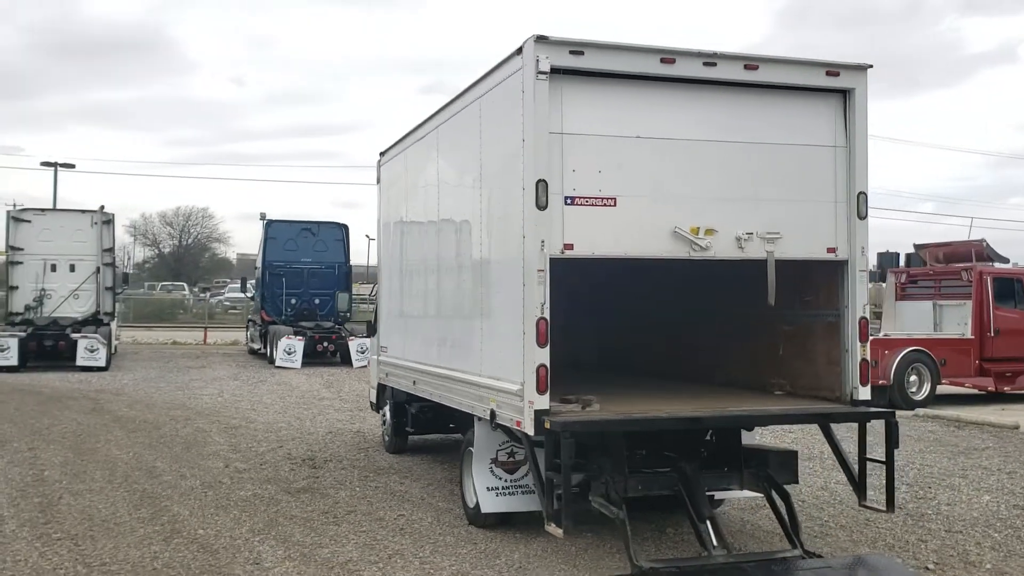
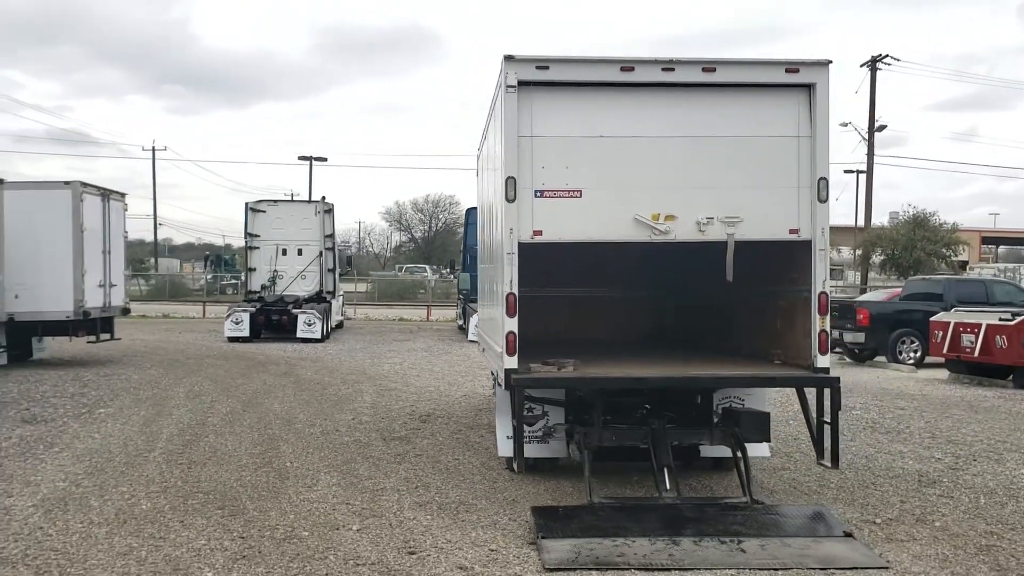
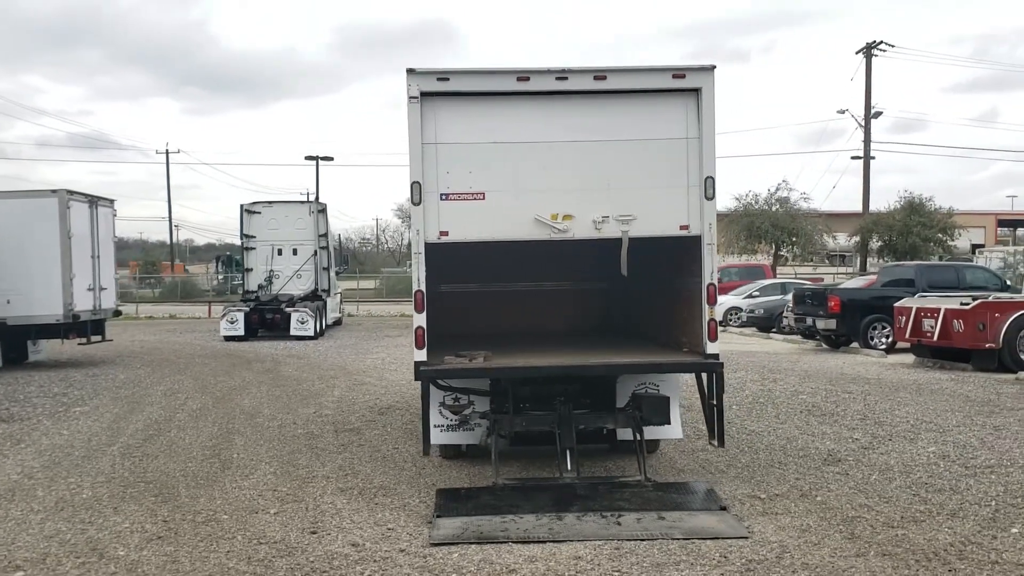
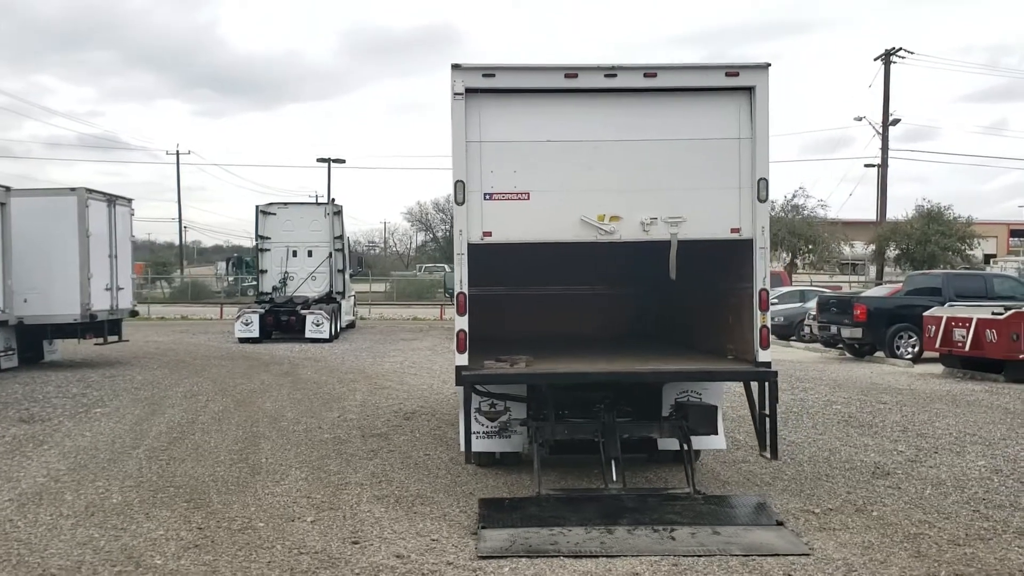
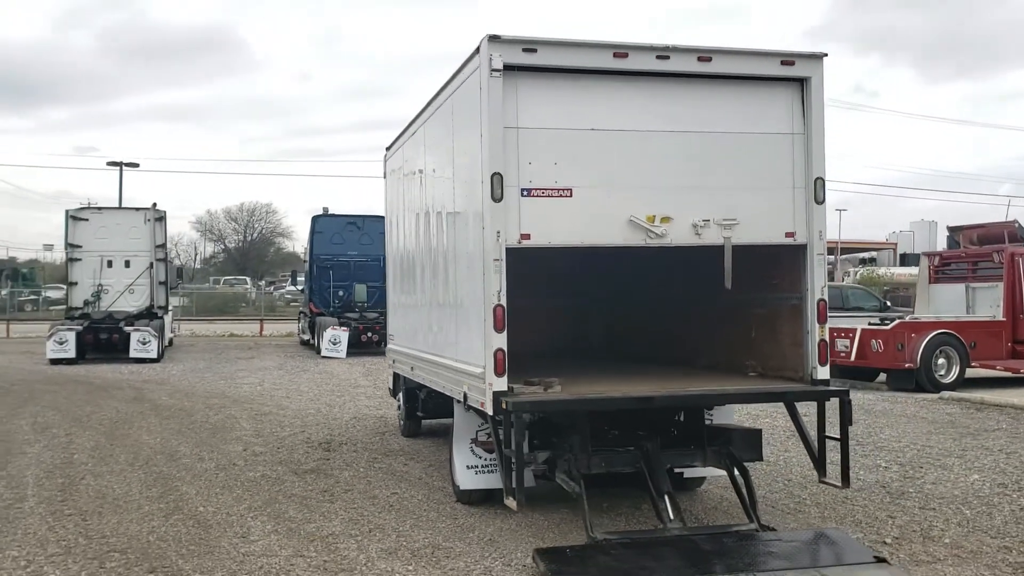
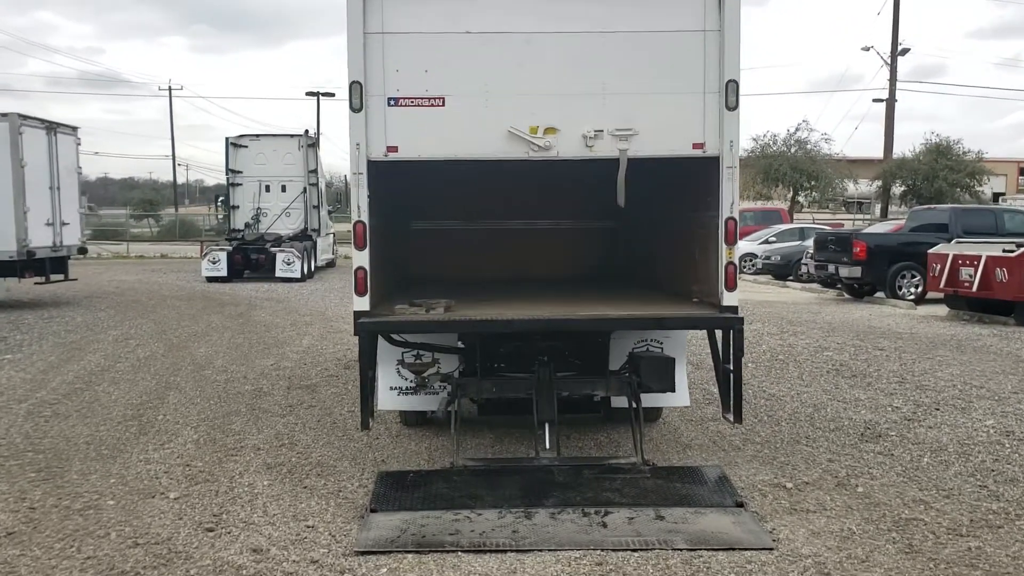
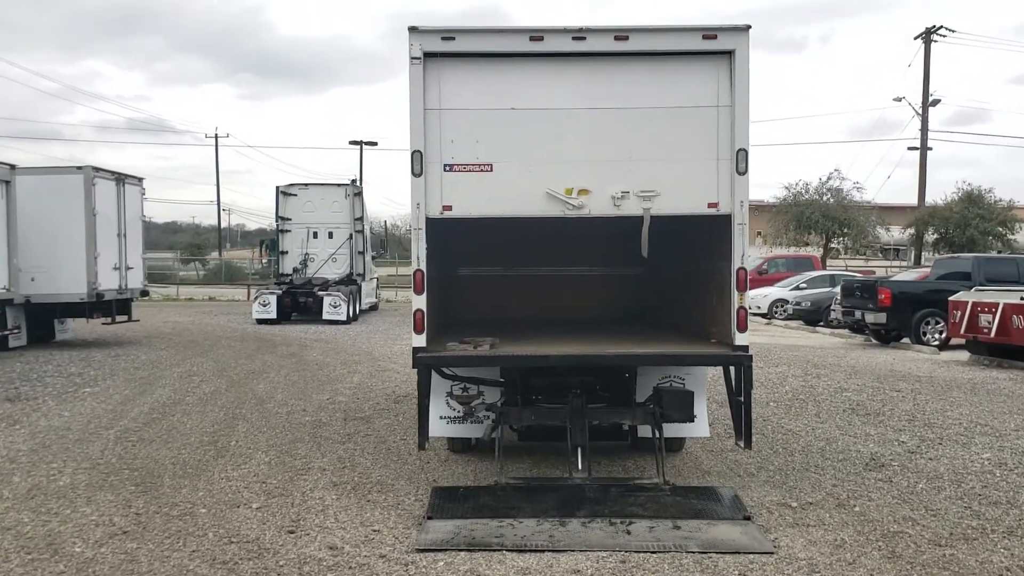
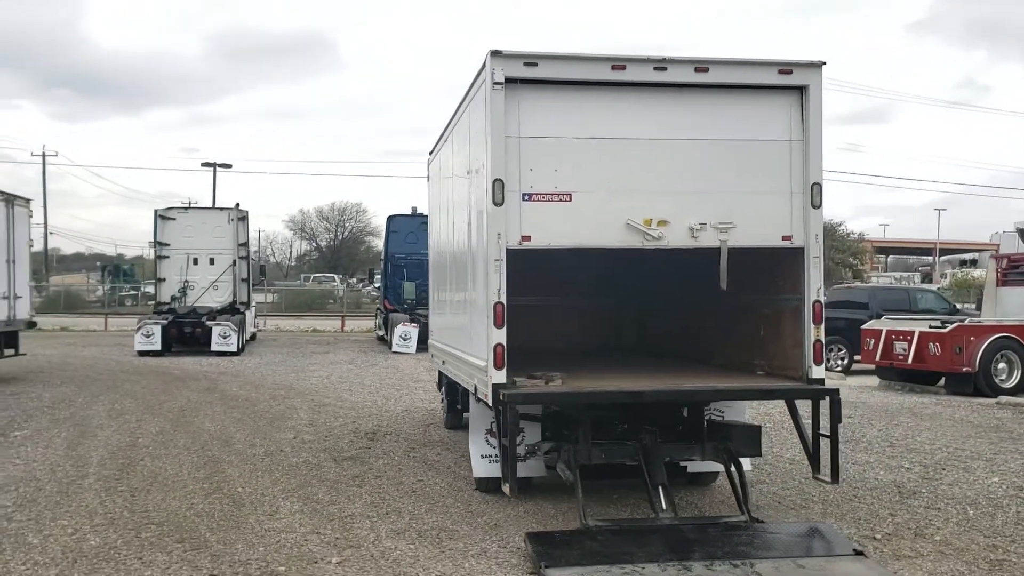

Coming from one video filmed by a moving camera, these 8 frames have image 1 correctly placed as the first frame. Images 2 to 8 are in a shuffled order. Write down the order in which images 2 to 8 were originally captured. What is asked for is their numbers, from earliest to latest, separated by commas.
5, 8, 2, 4, 3, 7, 6
